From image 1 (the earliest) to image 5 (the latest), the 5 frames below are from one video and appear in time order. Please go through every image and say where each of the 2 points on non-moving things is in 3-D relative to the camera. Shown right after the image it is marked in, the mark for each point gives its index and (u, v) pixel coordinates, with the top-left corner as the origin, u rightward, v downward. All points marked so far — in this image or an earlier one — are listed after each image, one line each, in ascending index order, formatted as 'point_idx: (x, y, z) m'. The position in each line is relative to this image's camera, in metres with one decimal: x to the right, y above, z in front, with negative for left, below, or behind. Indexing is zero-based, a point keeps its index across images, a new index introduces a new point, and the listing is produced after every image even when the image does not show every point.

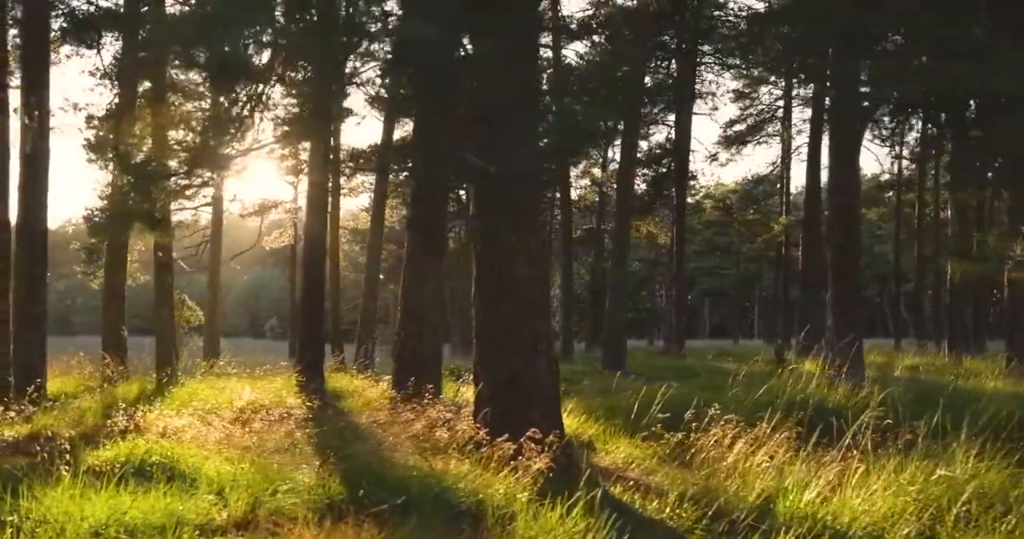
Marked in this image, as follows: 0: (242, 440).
0: (-2.2, -1.4, +8.6) m
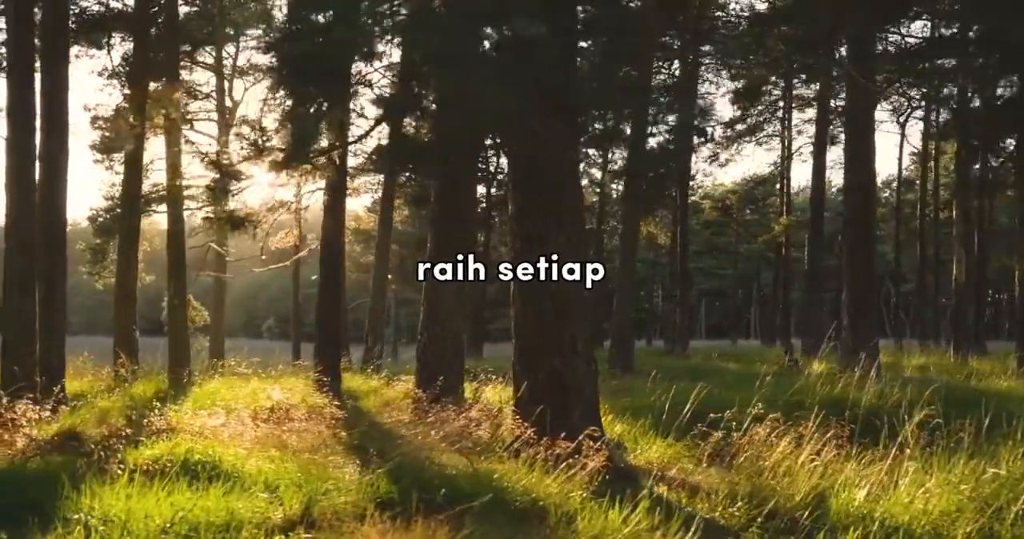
0: (-1.9, -1.4, +8.6) m
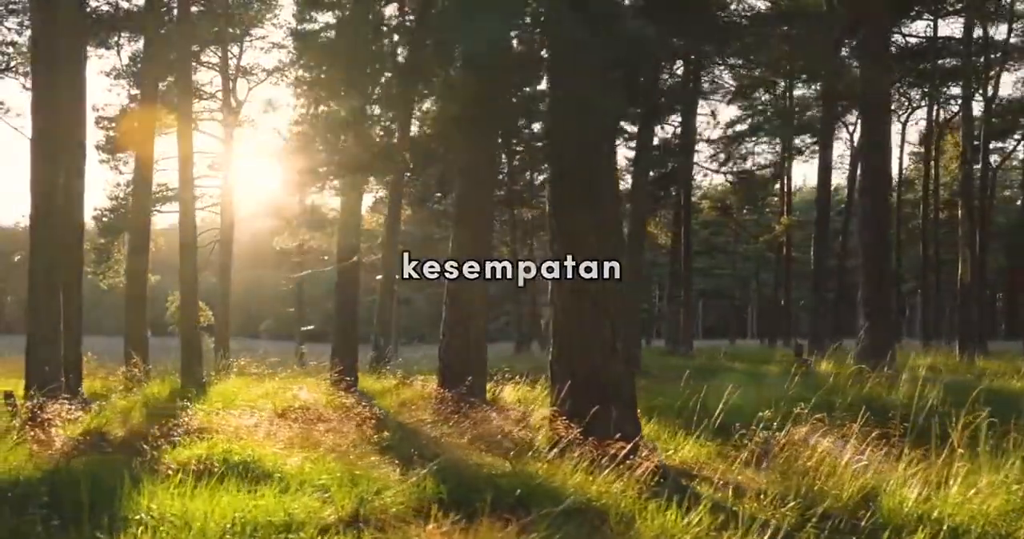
0: (-1.6, -1.4, +8.6) m
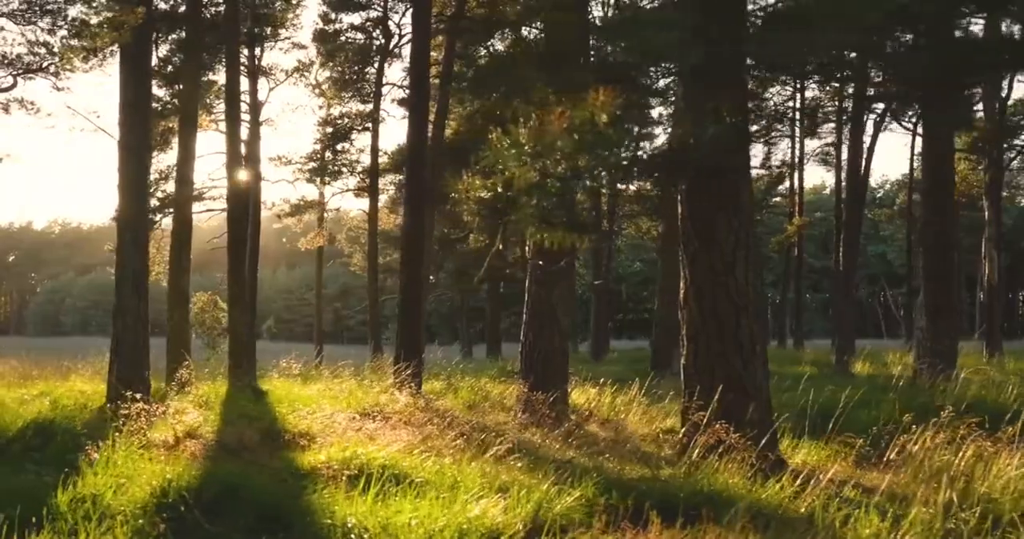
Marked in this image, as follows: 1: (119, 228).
0: (-0.6, -1.5, +8.5) m
1: (-4.4, +0.4, +11.8) m
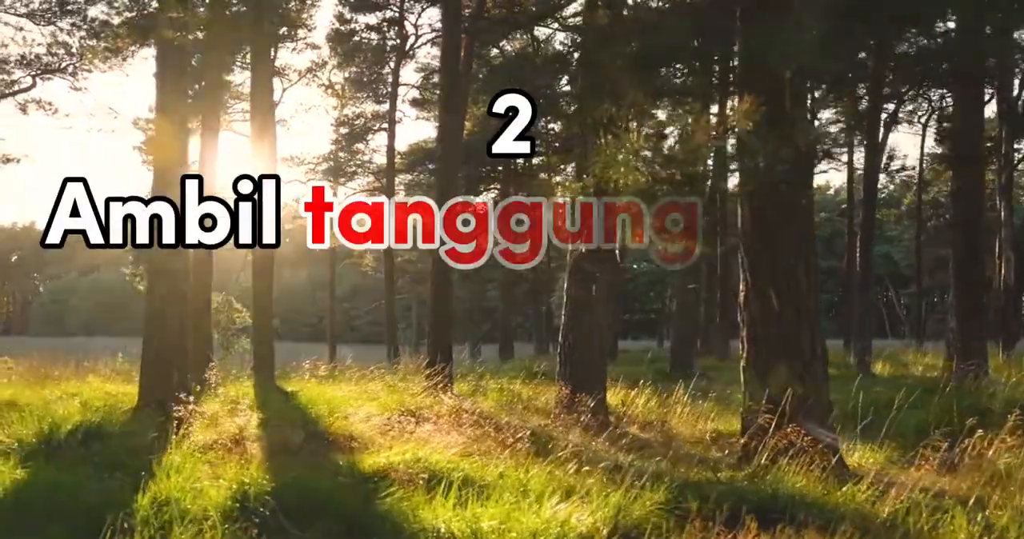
0: (-0.2, -1.5, +8.5) m
1: (-3.9, +0.4, +11.8) m
